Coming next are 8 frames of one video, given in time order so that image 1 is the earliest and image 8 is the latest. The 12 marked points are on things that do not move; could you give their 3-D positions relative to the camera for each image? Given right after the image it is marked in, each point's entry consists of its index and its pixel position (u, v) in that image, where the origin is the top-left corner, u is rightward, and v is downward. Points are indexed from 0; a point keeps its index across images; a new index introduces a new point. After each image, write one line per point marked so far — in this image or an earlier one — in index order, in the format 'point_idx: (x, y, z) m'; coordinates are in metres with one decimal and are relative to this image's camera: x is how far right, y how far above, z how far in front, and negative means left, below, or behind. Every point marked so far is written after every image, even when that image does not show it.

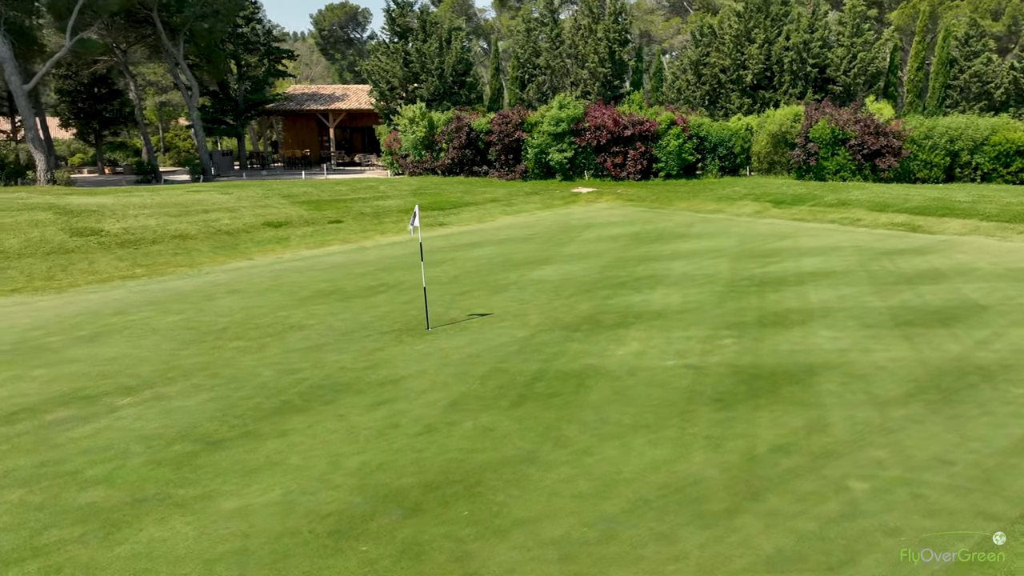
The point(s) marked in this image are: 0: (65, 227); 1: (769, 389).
0: (-9.8, +1.3, +15.6) m
1: (+2.4, -1.0, +6.7) m
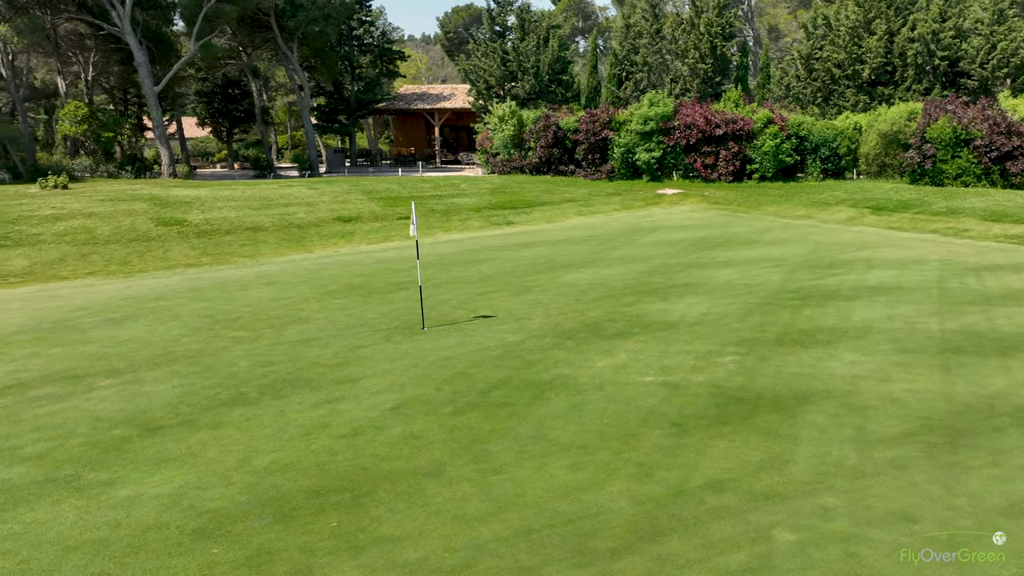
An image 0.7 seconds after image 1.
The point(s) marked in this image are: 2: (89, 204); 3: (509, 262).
0: (-8.5, +1.7, +16.8) m
1: (+1.9, -1.1, +6.0) m
2: (-10.5, +2.1, +17.6) m
3: (-0.1, +0.5, +13.2) m
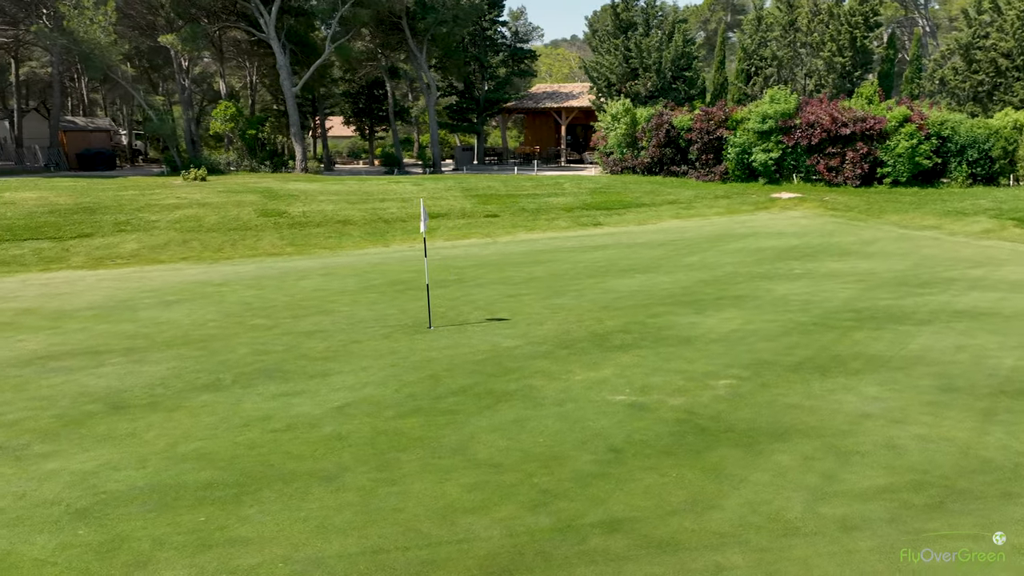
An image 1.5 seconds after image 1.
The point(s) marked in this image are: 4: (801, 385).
0: (-6.4, +2.0, +18.1) m
1: (+1.4, -1.2, +5.3) m
2: (-8.2, +2.5, +19.3) m
3: (+1.0, +0.4, +12.8) m
4: (+2.6, -0.9, +6.5) m
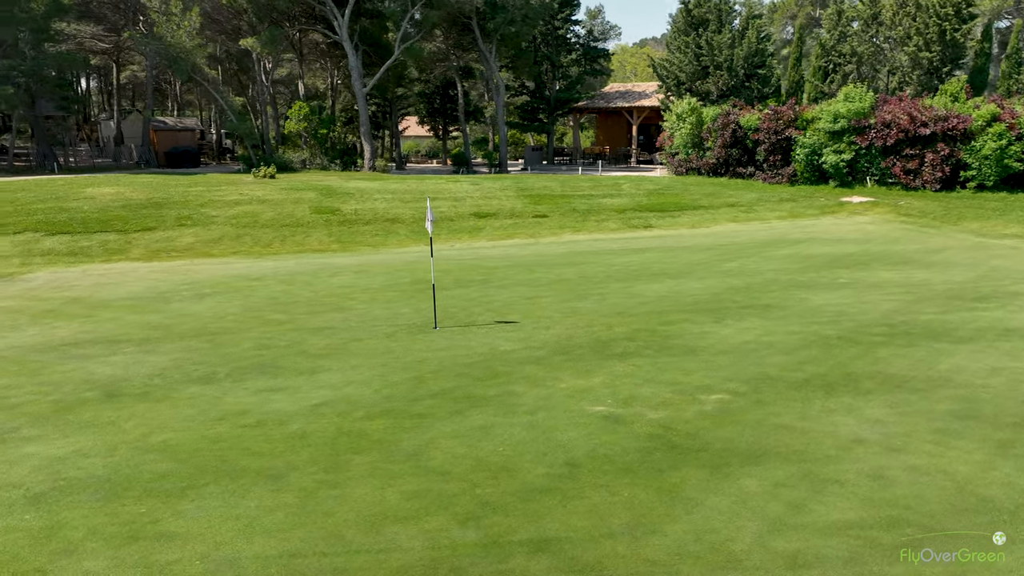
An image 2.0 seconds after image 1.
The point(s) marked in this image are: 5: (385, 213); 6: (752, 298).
0: (-5.2, +2.2, +18.5) m
1: (+1.0, -1.3, +5.0) m
2: (-6.8, +2.7, +20.0) m
3: (+1.5, +0.4, +12.5) m
4: (+2.4, -1.0, +6.0) m
5: (-3.2, +1.9, +18.0) m
6: (+3.3, -0.1, +9.7) m
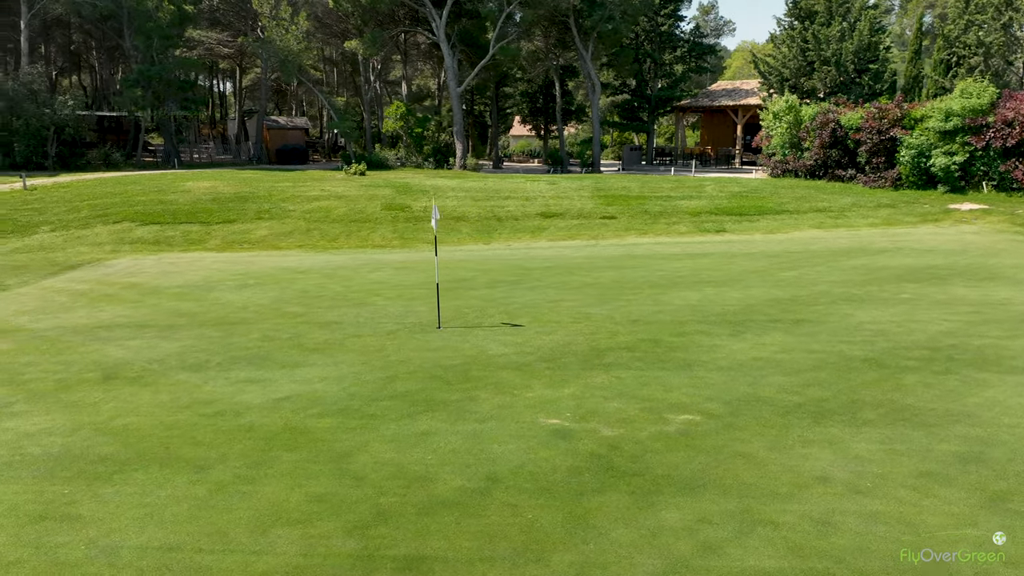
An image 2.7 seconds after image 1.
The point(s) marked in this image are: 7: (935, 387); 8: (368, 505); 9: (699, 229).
0: (-3.4, +2.3, +19.0) m
1: (+0.4, -1.3, +4.6) m
2: (-4.7, +2.9, +20.6) m
3: (+2.2, +0.3, +11.9) m
4: (+2.0, -1.1, +5.4) m
5: (-1.5, +1.9, +18.1) m
6: (+3.5, -0.3, +8.9) m
7: (+3.8, -0.9, +6.3) m
8: (-0.9, -1.4, +4.5) m
9: (+4.4, +1.4, +16.8) m
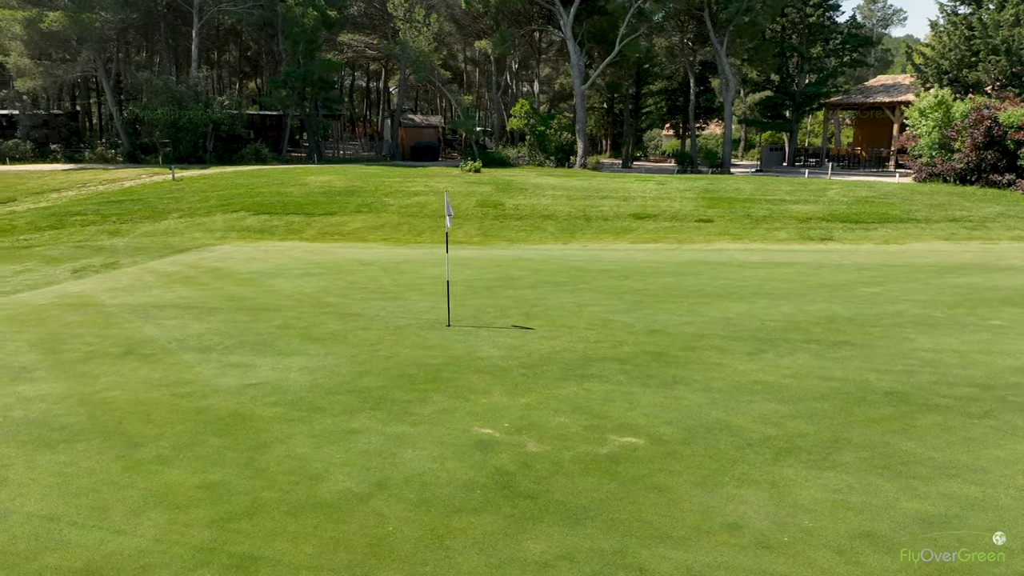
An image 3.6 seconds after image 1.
0: (-0.8, +2.4, +19.1) m
1: (-0.3, -1.3, +4.3) m
2: (-1.8, +3.0, +21.0) m
3: (+3.0, +0.1, +11.1) m
4: (+1.4, -1.2, +4.7) m
5: (+0.8, +2.0, +17.9) m
6: (+3.6, -0.5, +7.8) m
7: (+3.3, -1.1, +5.3) m
8: (-1.7, -1.3, +4.5) m
9: (+6.3, +1.1, +15.4) m
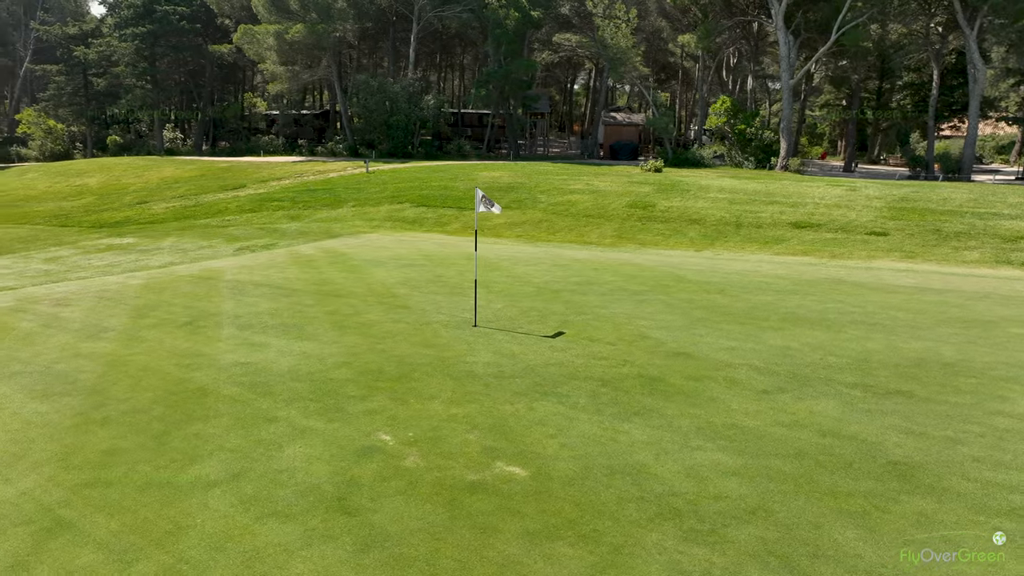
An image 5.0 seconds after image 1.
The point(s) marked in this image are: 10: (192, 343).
0: (+3.2, +2.3, +18.3) m
1: (-1.4, -1.3, +4.2) m
2: (+2.9, +3.0, +20.4) m
3: (+4.1, -0.2, +9.5) m
4: (+0.4, -1.3, +4.0) m
5: (+4.2, +1.7, +16.6) m
6: (+3.5, -0.8, +6.3) m
7: (+2.4, -1.3, +3.9) m
8: (-2.6, -1.2, +4.8) m
9: (+8.6, +0.5, +12.6) m
10: (-3.4, -0.6, +7.6) m
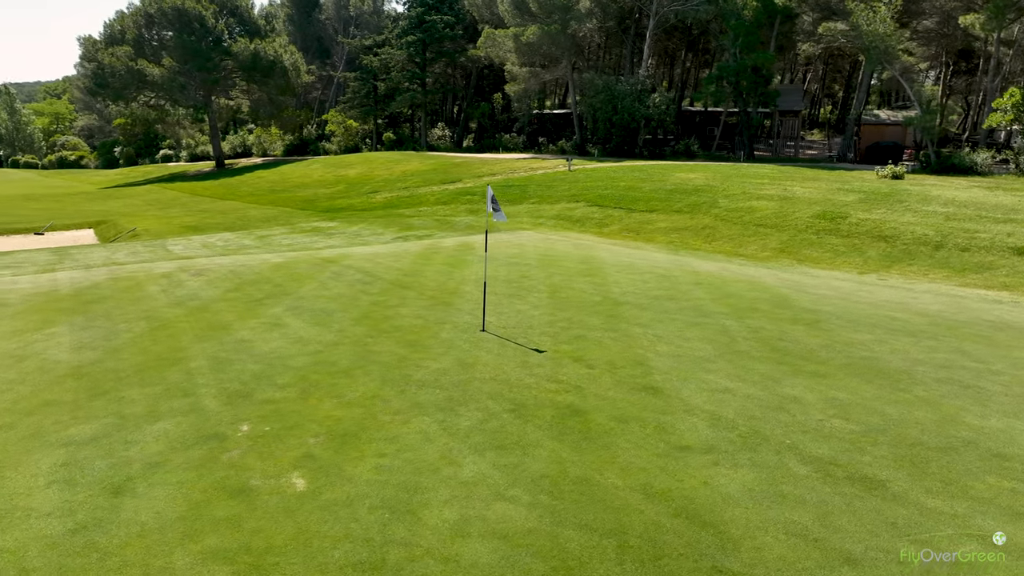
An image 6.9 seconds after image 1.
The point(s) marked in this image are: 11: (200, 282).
0: (+7.0, +1.8, +15.9) m
1: (-2.7, -1.2, +4.5) m
2: (+7.6, +2.4, +17.9) m
3: (+4.4, -0.6, +7.4) m
4: (-1.2, -1.3, +3.7) m
5: (+7.3, +1.2, +13.9) m
6: (+2.6, -1.1, +4.6) m
7: (+0.6, -1.5, +2.8) m
8: (-3.6, -1.0, +5.5) m
9: (+9.7, -0.4, +8.5) m
10: (-3.3, -0.4, +8.4) m
11: (-4.7, +0.1, +10.6) m
